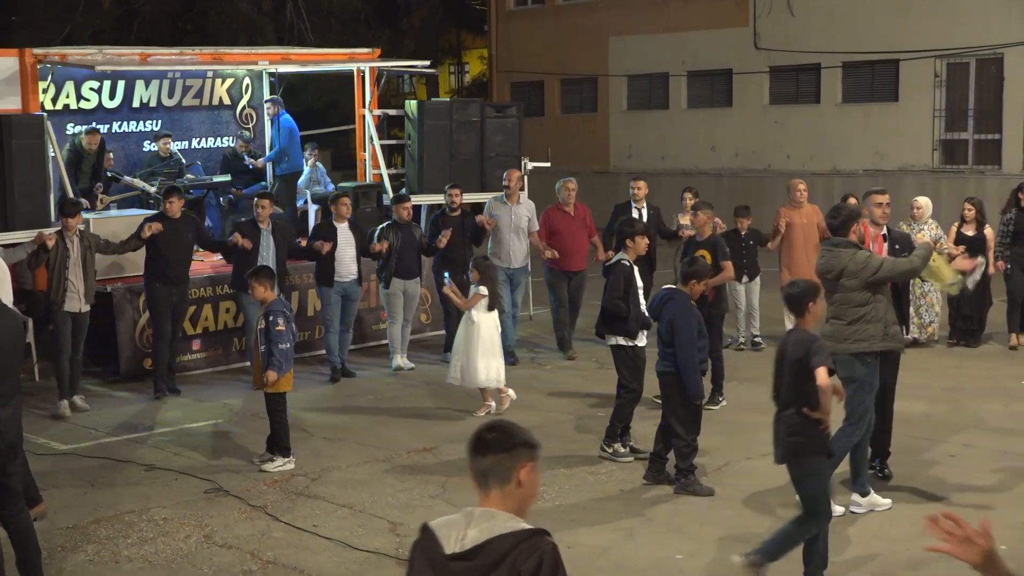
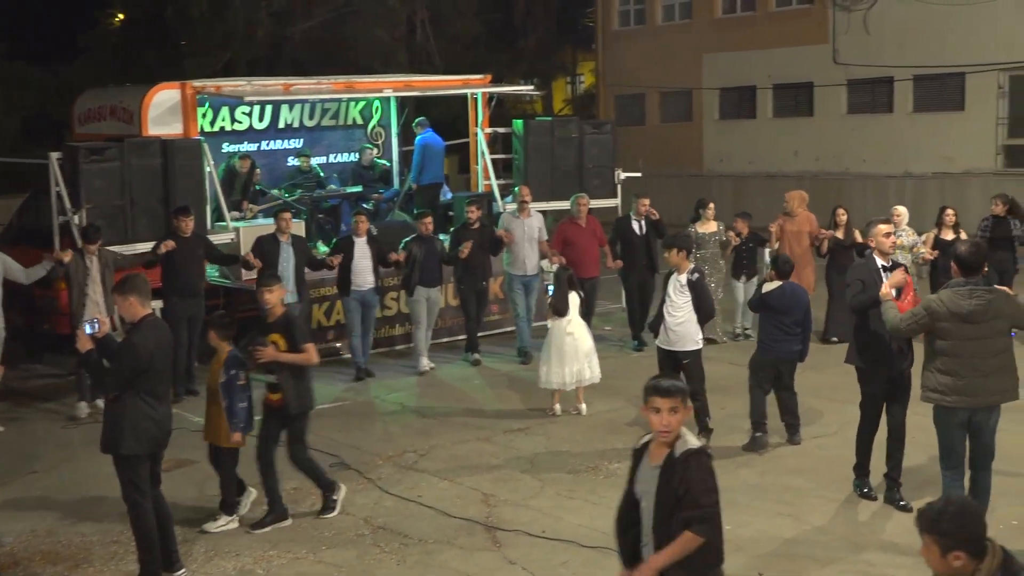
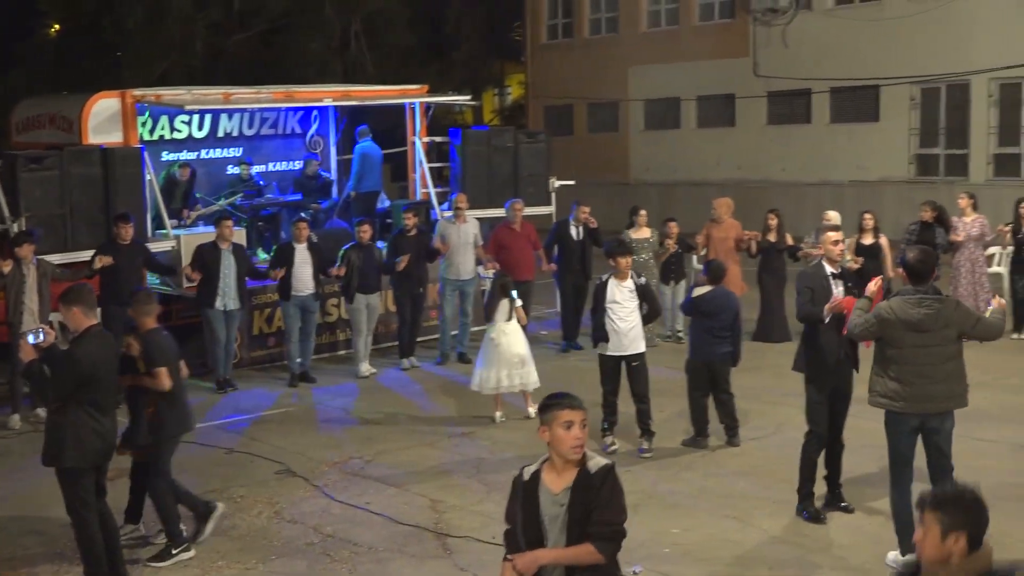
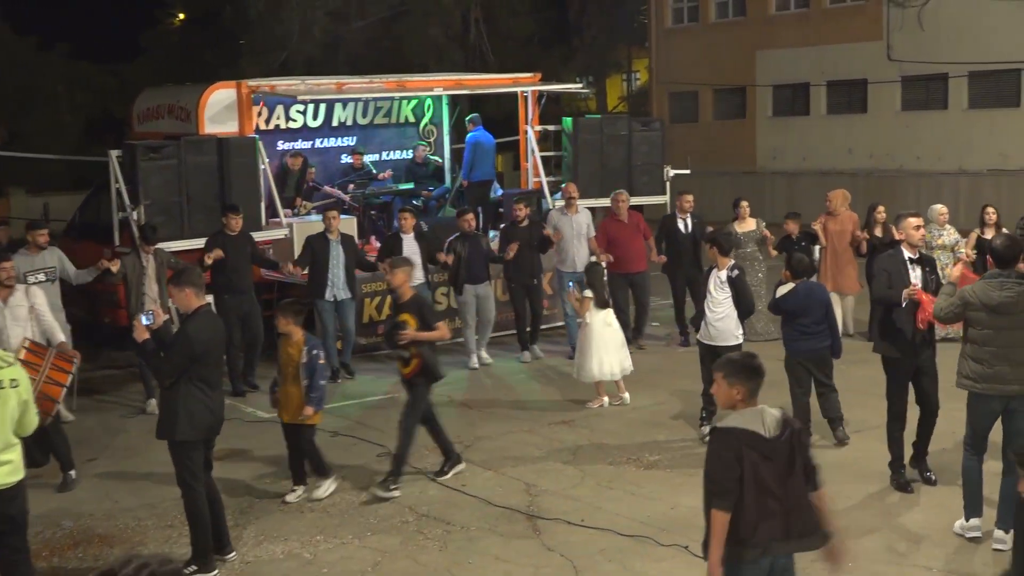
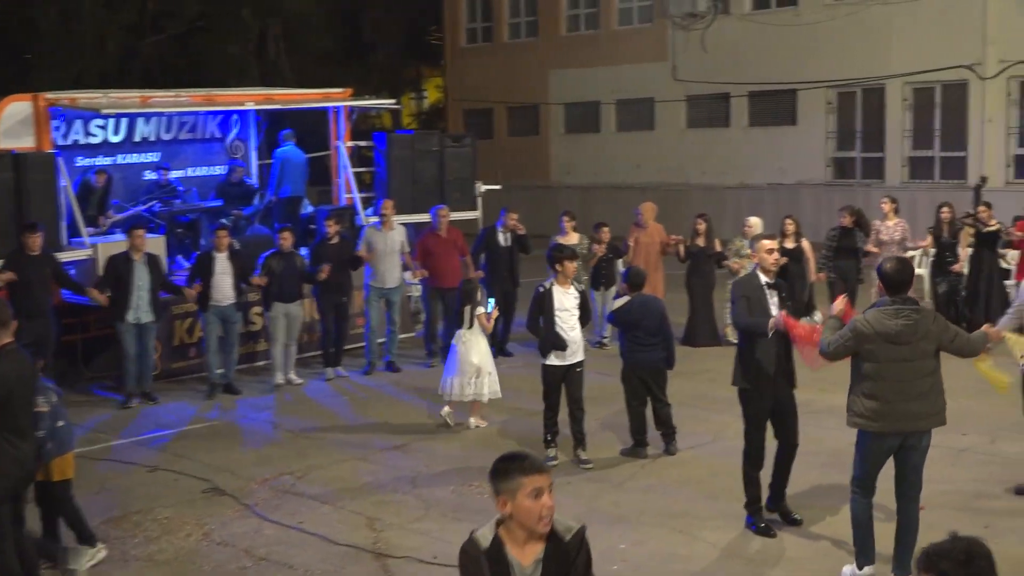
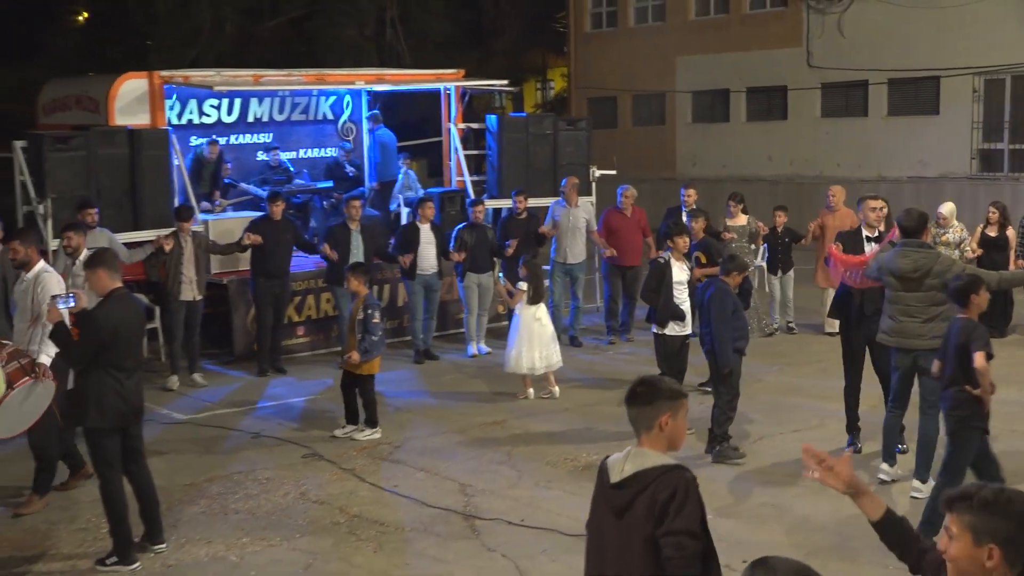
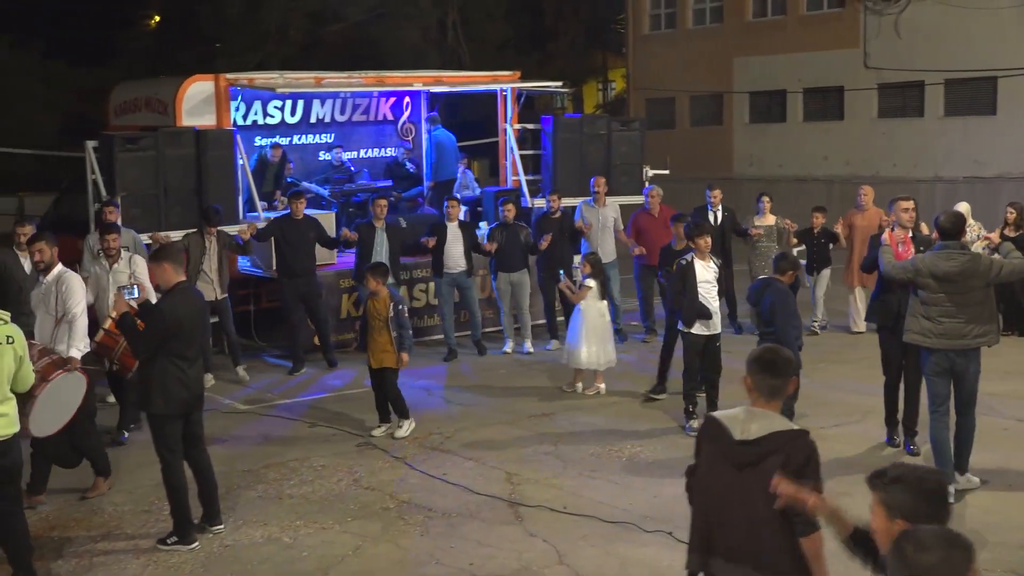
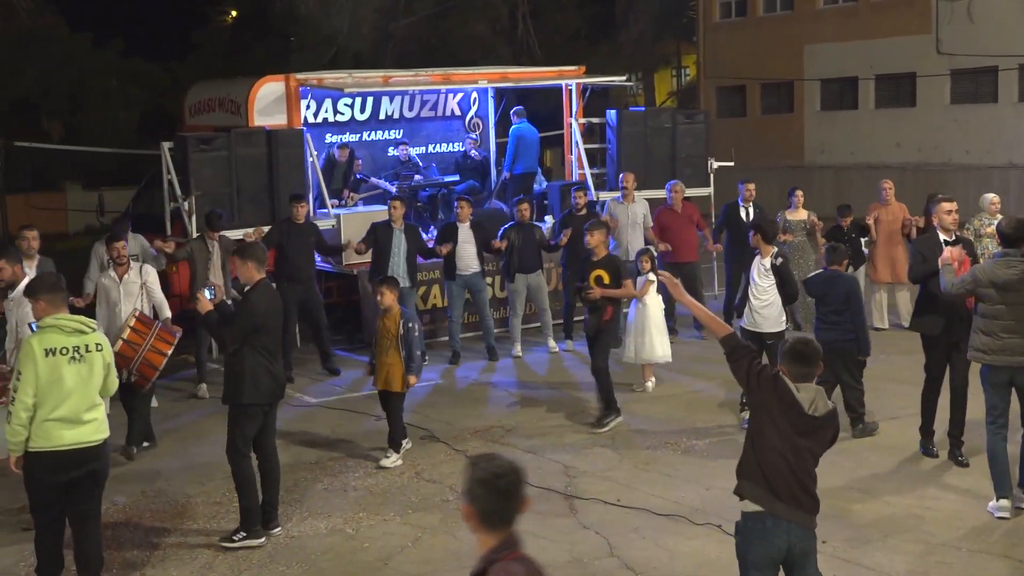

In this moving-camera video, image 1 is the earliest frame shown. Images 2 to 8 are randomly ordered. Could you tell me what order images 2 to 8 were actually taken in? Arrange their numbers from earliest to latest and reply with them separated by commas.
6, 7, 8, 4, 2, 3, 5
